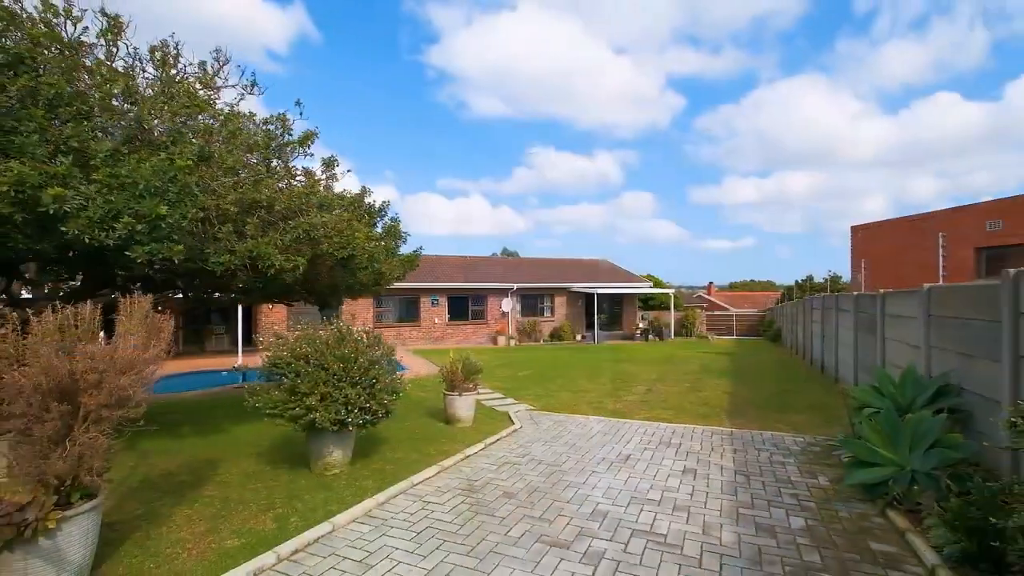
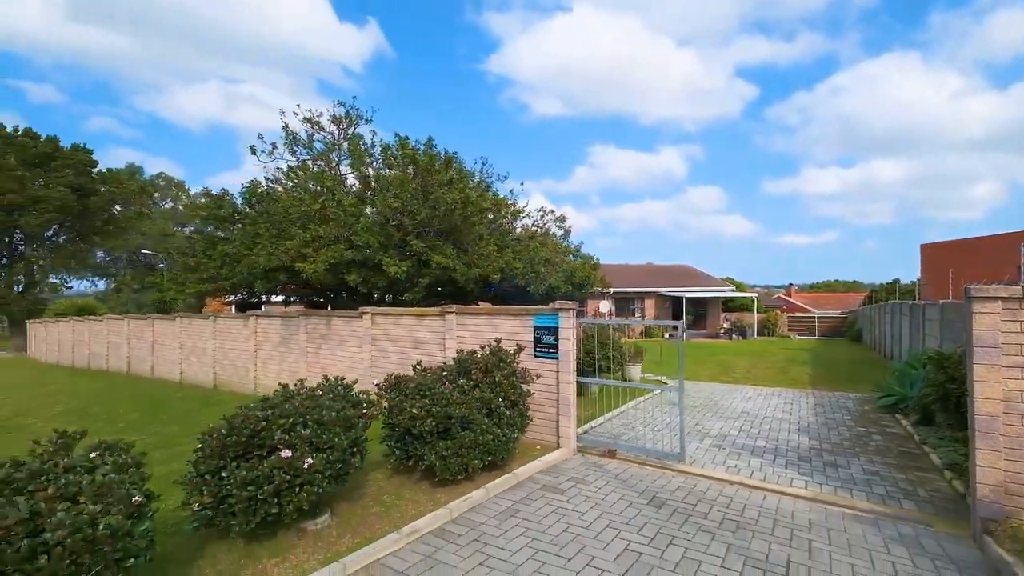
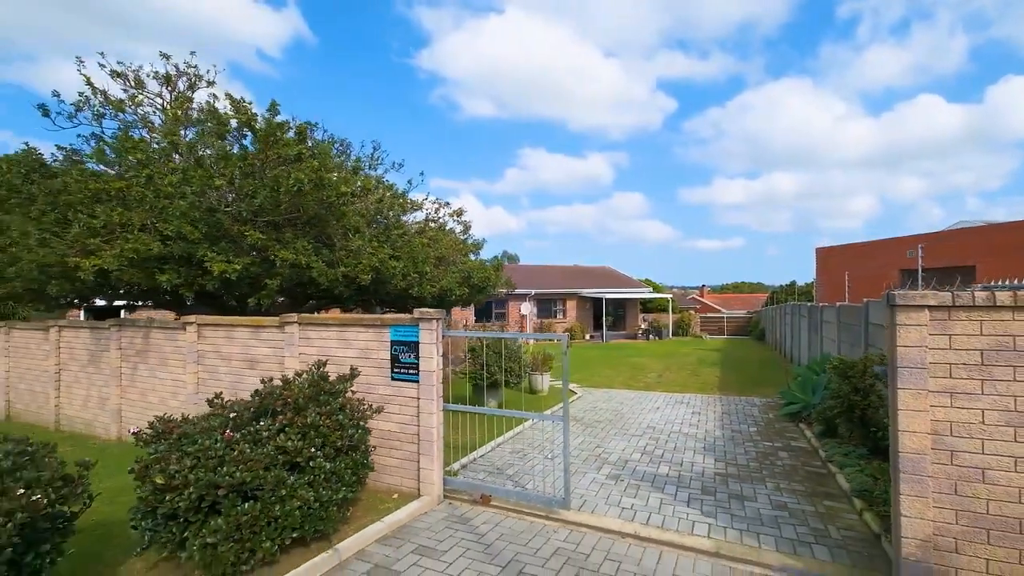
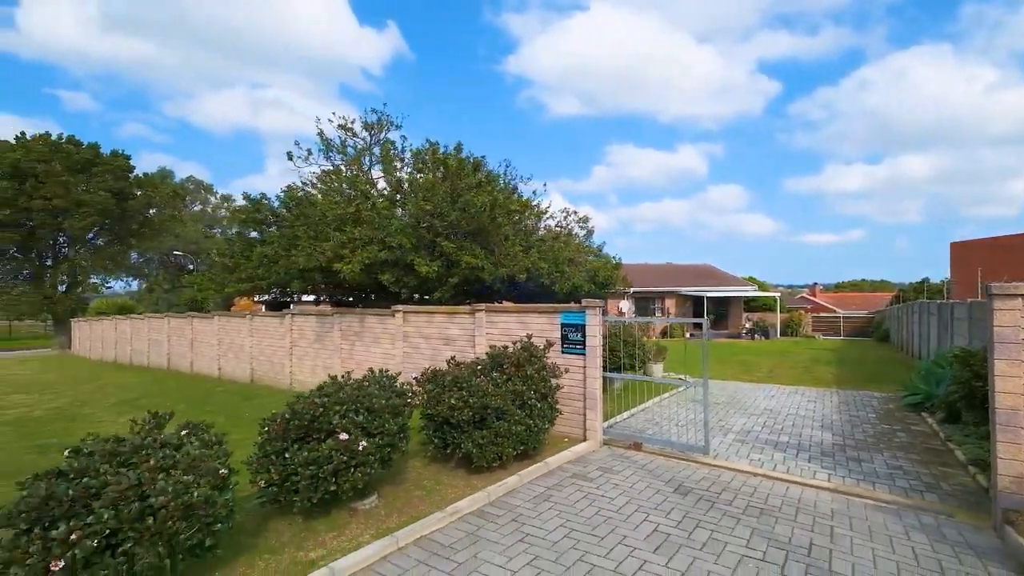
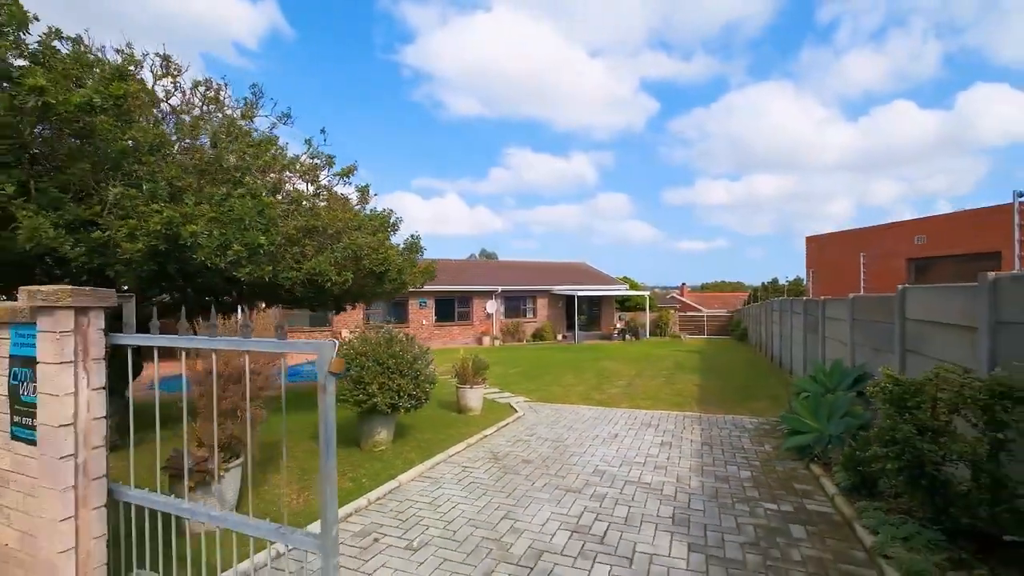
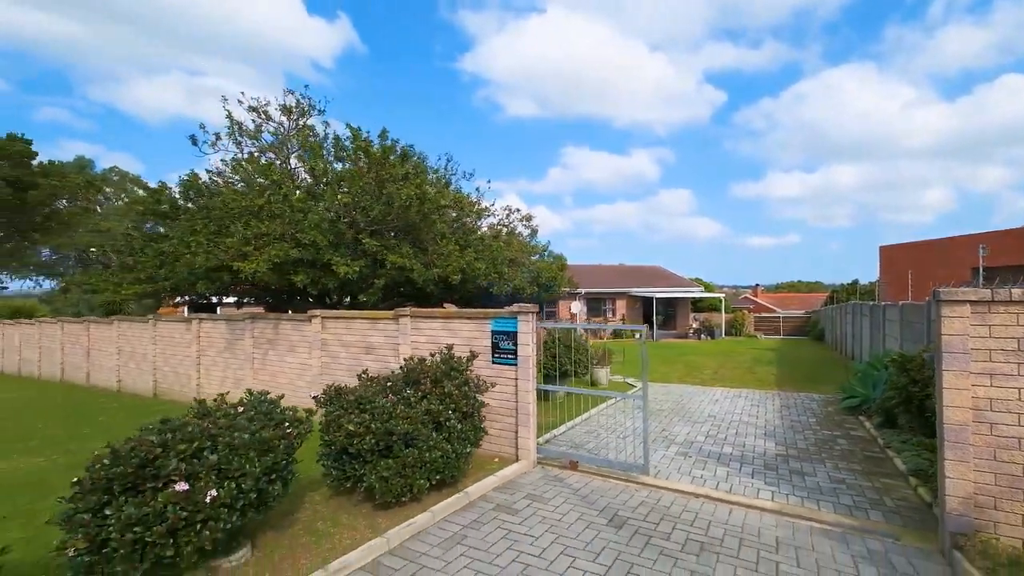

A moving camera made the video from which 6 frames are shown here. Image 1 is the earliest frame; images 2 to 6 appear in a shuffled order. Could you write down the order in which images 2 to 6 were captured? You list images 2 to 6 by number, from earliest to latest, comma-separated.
5, 3, 6, 2, 4
